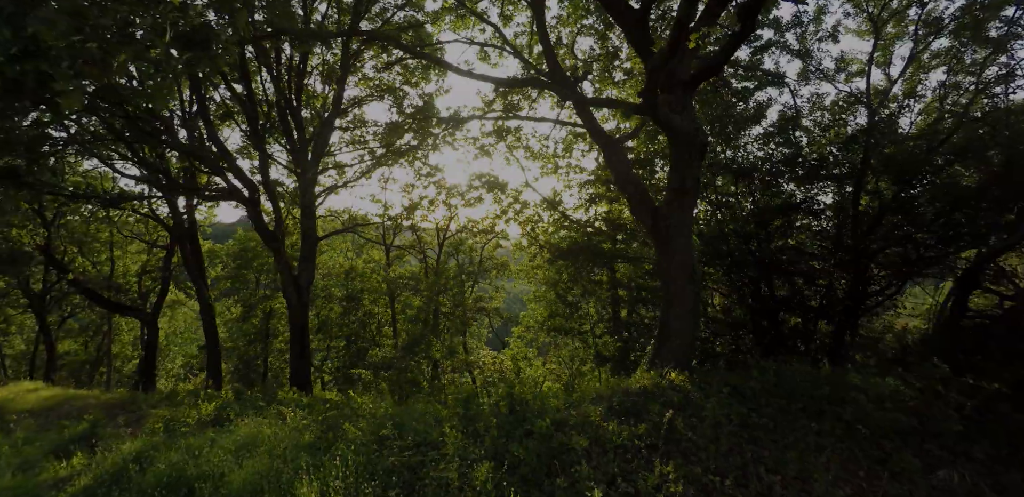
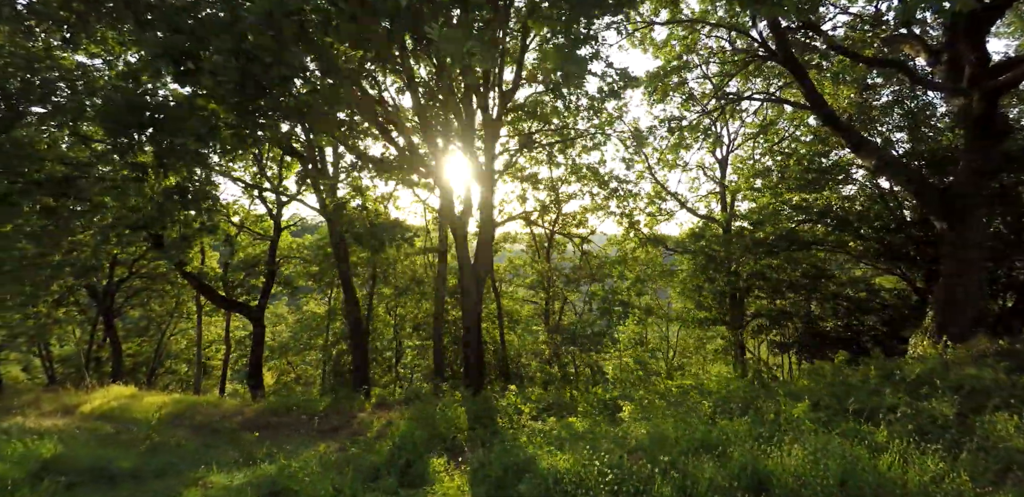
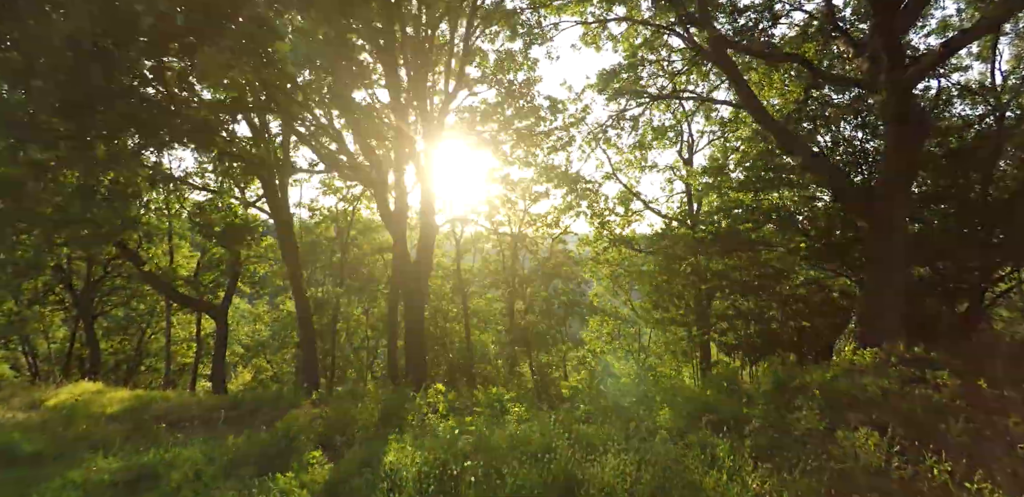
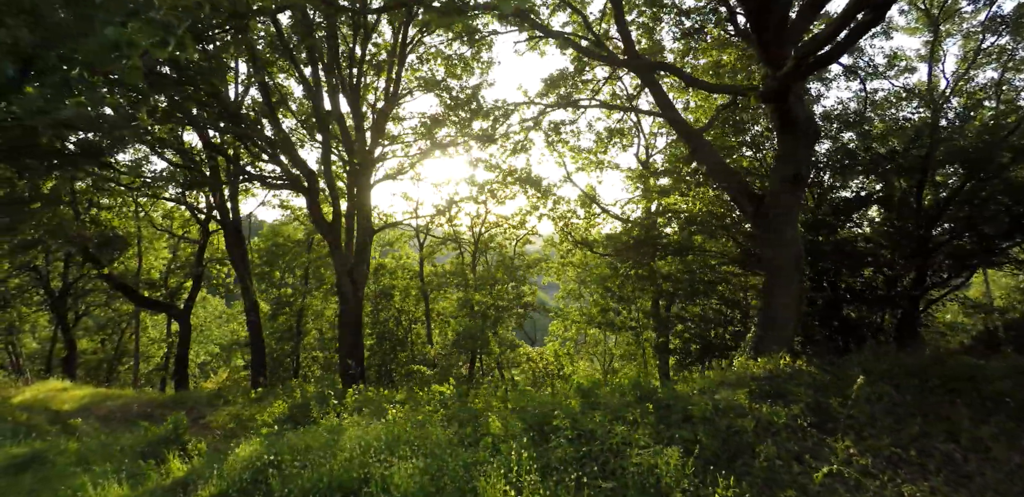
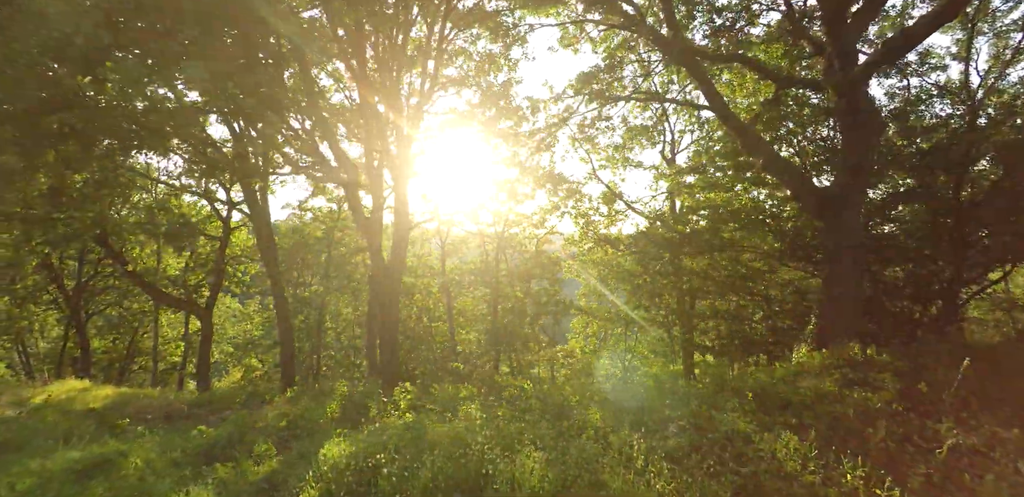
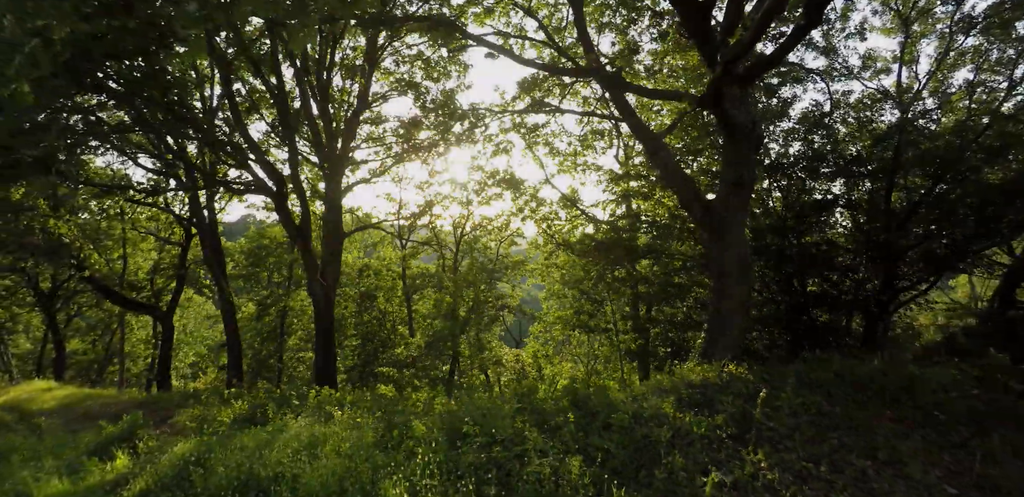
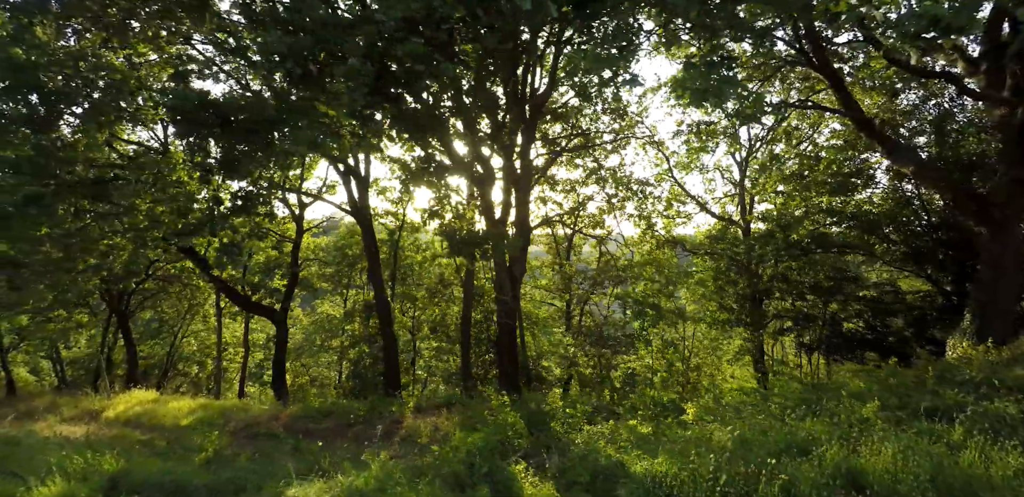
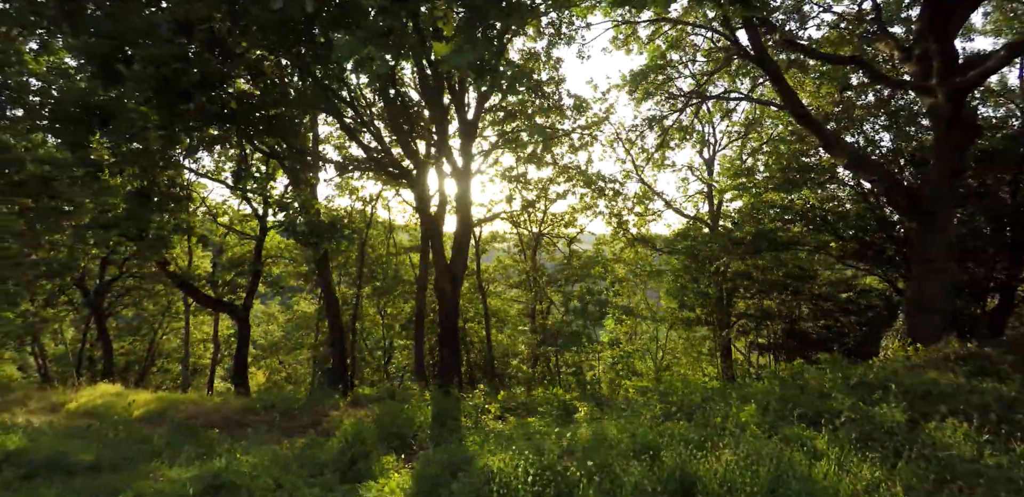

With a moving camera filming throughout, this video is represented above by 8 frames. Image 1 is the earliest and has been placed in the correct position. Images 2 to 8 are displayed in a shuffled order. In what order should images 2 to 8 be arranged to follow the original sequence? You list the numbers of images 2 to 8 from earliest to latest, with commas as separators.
6, 4, 5, 3, 8, 2, 7
